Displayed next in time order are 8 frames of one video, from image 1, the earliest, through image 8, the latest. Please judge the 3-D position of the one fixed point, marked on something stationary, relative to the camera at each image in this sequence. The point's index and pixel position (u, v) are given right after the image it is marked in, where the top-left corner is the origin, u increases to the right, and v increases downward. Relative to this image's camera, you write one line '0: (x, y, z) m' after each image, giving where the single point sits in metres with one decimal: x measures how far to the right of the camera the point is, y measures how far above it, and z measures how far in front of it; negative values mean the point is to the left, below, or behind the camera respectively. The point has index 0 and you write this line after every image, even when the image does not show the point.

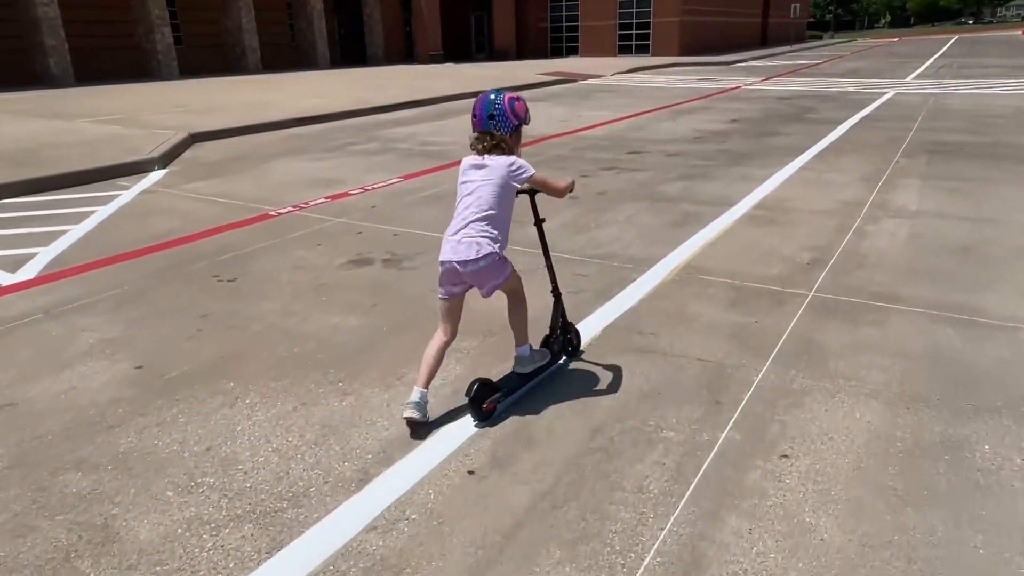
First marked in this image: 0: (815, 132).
0: (+4.8, +2.5, +11.2) m
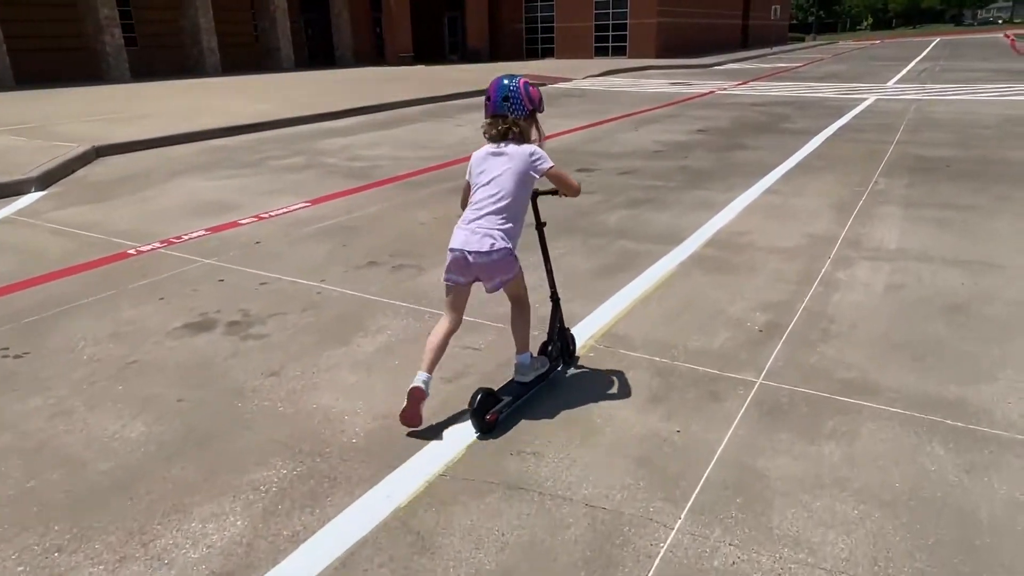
0: (+4.0, +2.1, +10.1) m
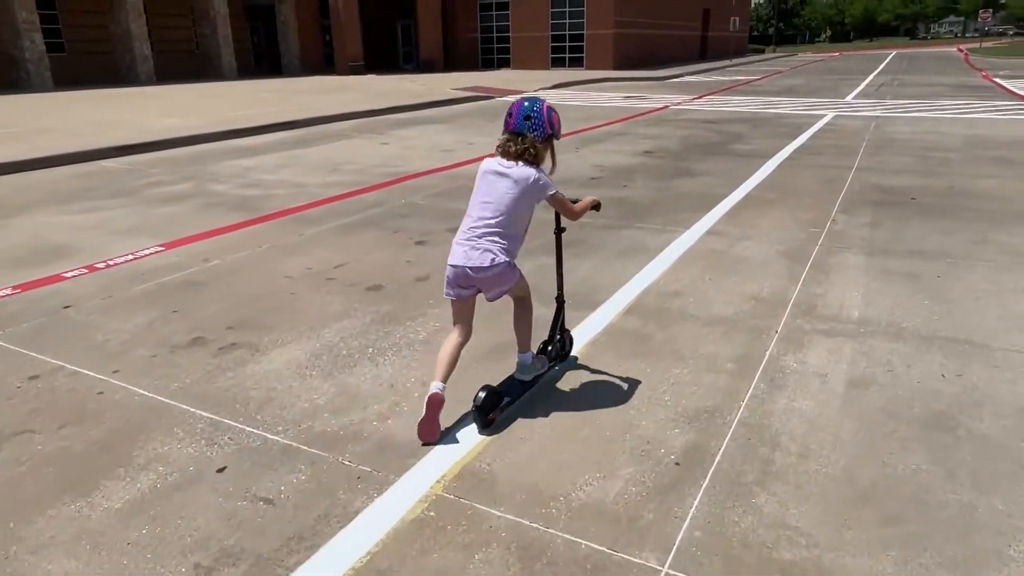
0: (+3.0, +1.5, +9.2) m
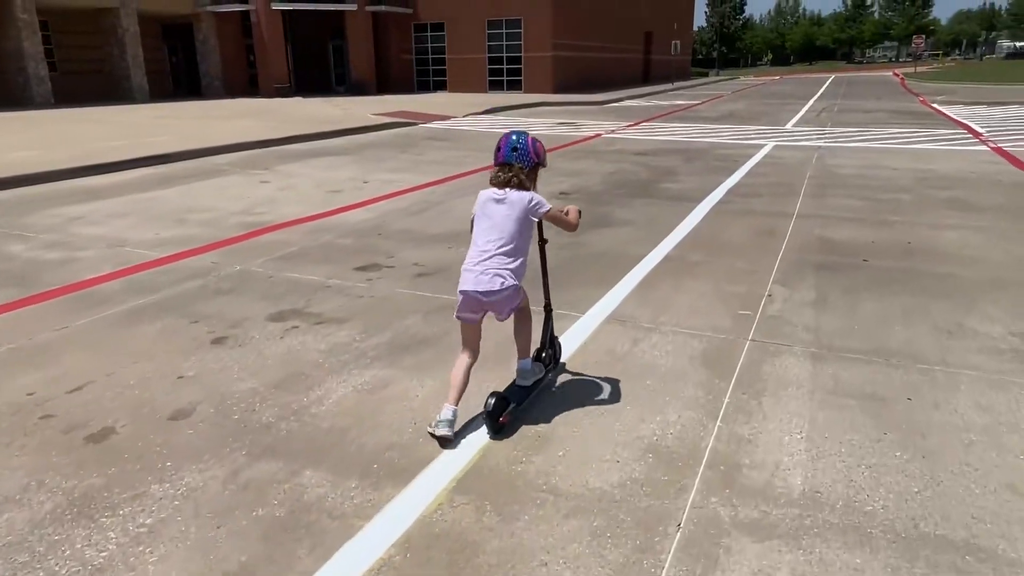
0: (+1.7, +0.8, +7.8) m
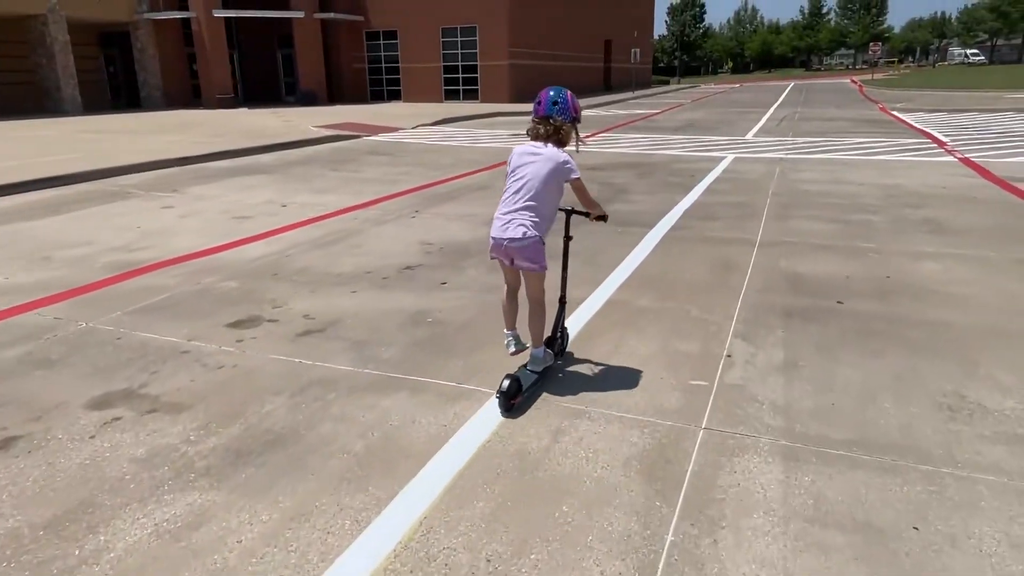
0: (+1.0, +0.4, +6.8) m
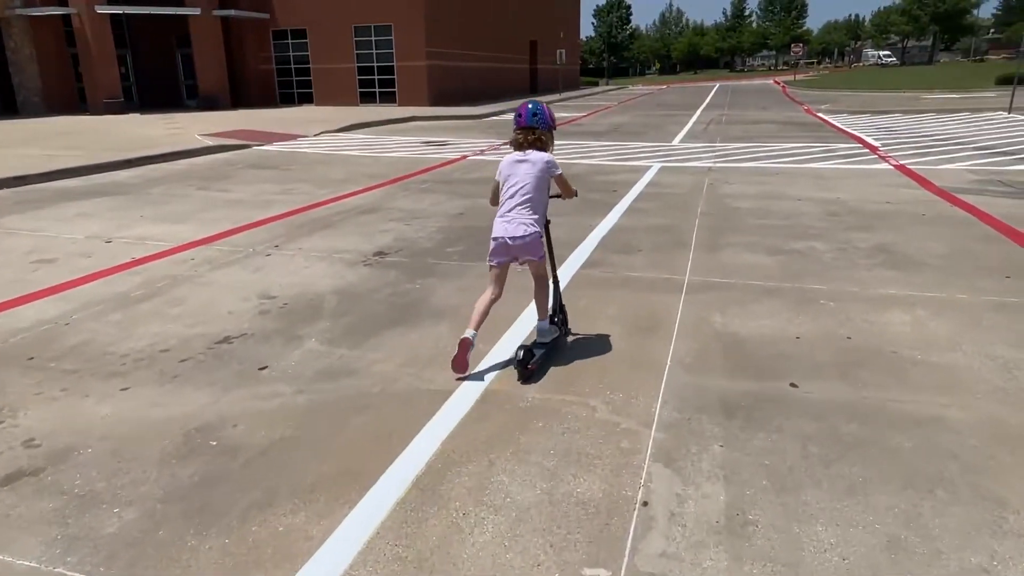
0: (-0.1, -0.1, +5.4) m
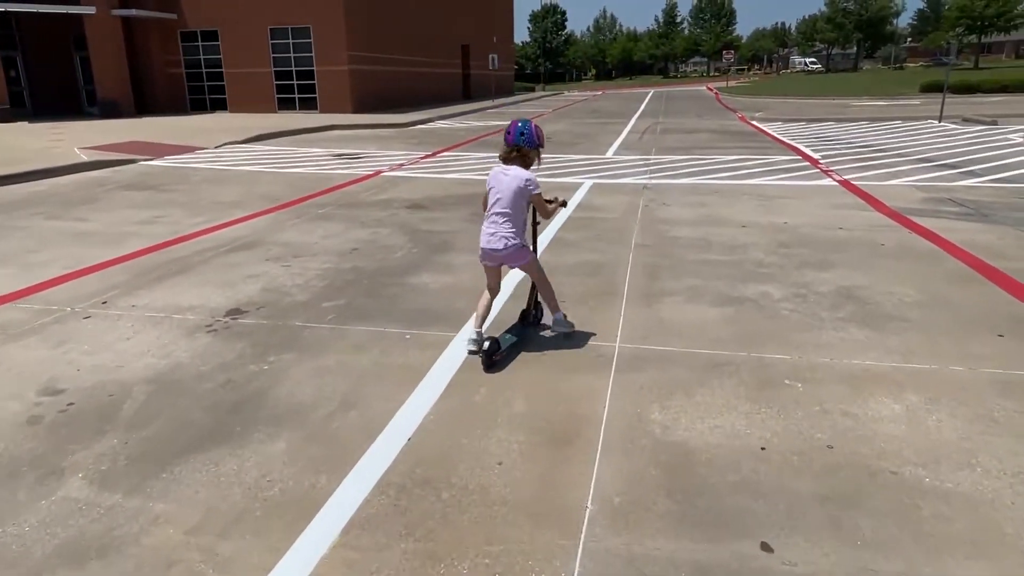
0: (-0.8, -0.5, +4.1) m
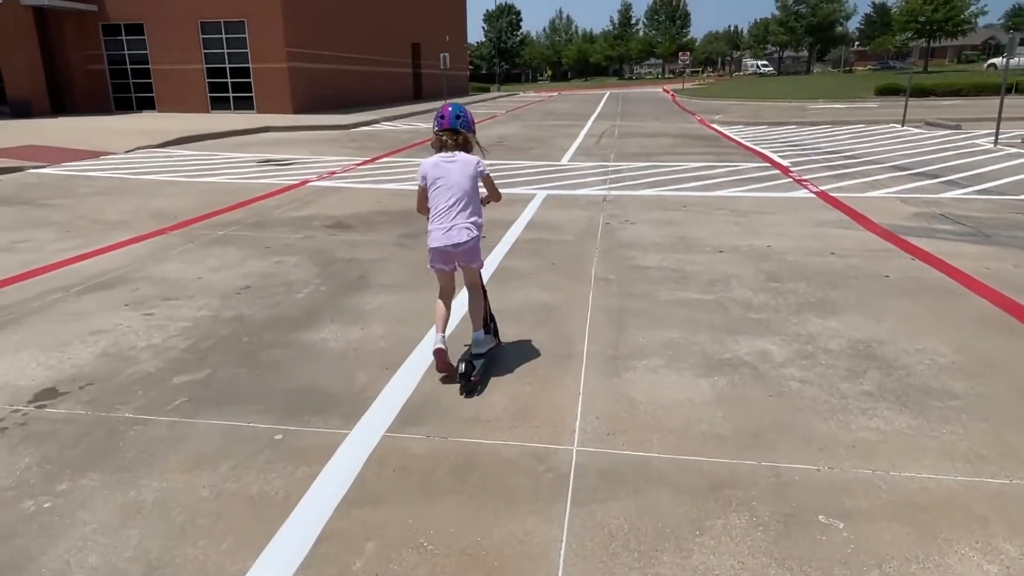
0: (-1.1, -0.9, +2.7) m
